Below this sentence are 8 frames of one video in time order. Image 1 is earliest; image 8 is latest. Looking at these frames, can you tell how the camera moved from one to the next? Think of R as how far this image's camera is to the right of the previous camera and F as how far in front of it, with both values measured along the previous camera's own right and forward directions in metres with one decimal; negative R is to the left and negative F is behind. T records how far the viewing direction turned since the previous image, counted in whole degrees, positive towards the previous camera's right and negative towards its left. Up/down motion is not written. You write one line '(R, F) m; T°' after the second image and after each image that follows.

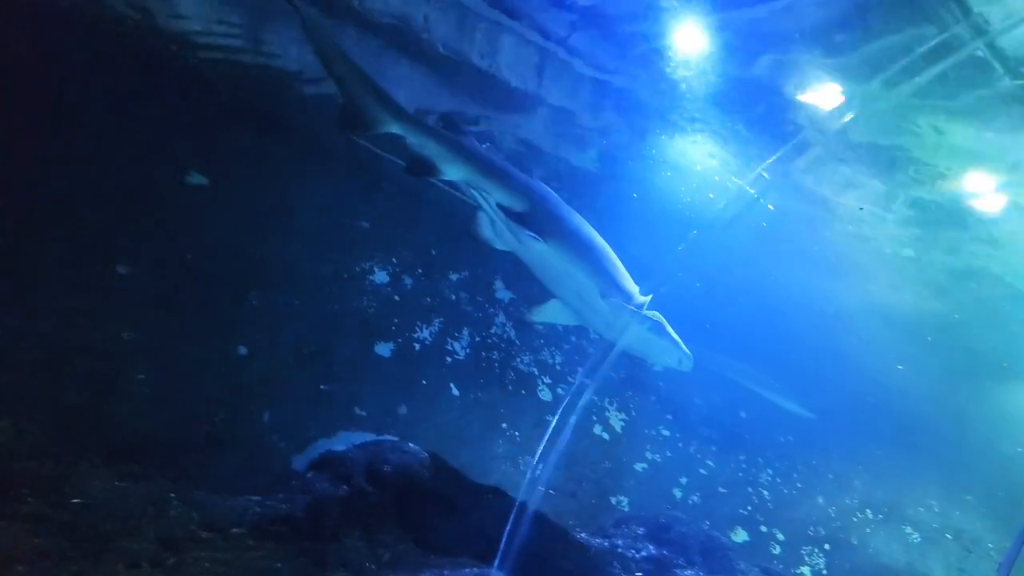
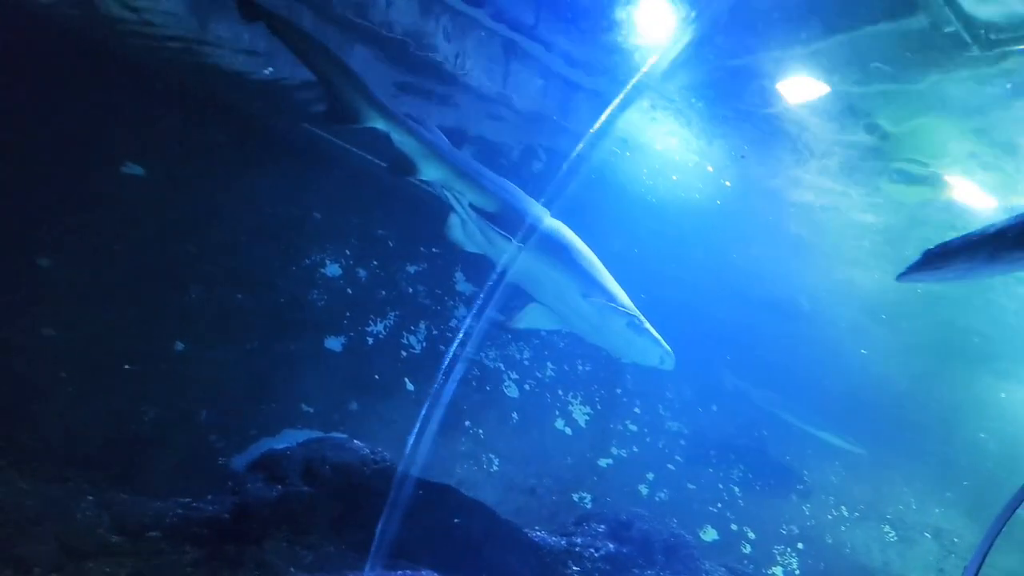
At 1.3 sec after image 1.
(+0.6, +0.2) m; -1°
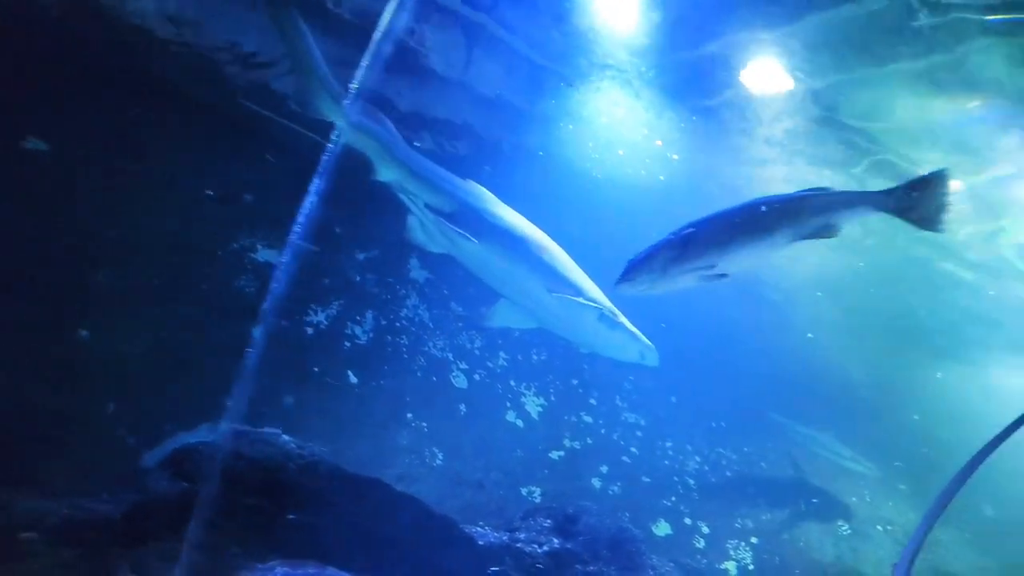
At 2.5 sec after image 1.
(+0.6, +0.3) m; 0°
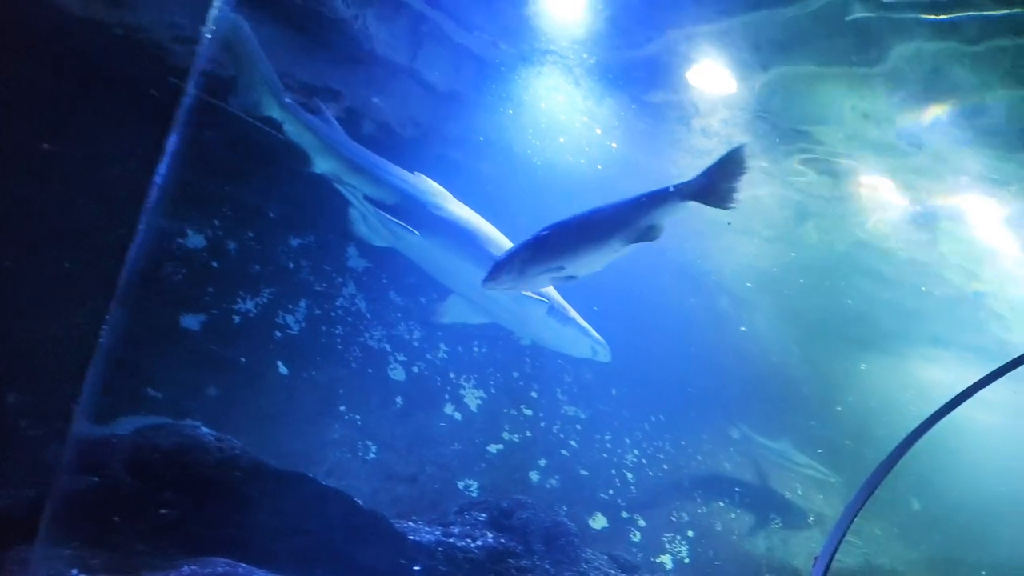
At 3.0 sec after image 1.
(+0.3, +0.1) m; +3°
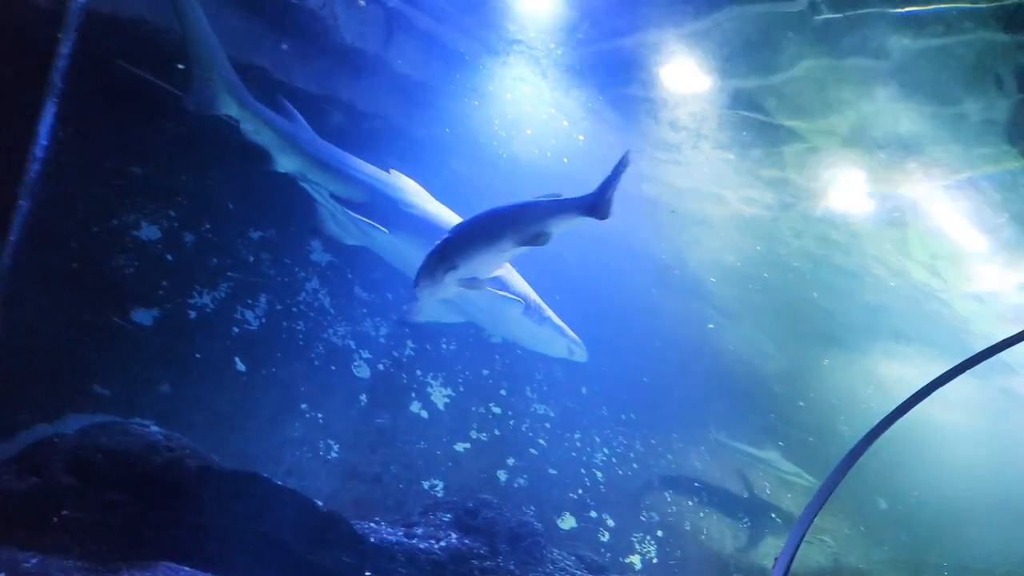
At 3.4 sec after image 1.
(+0.2, +0.1) m; +1°
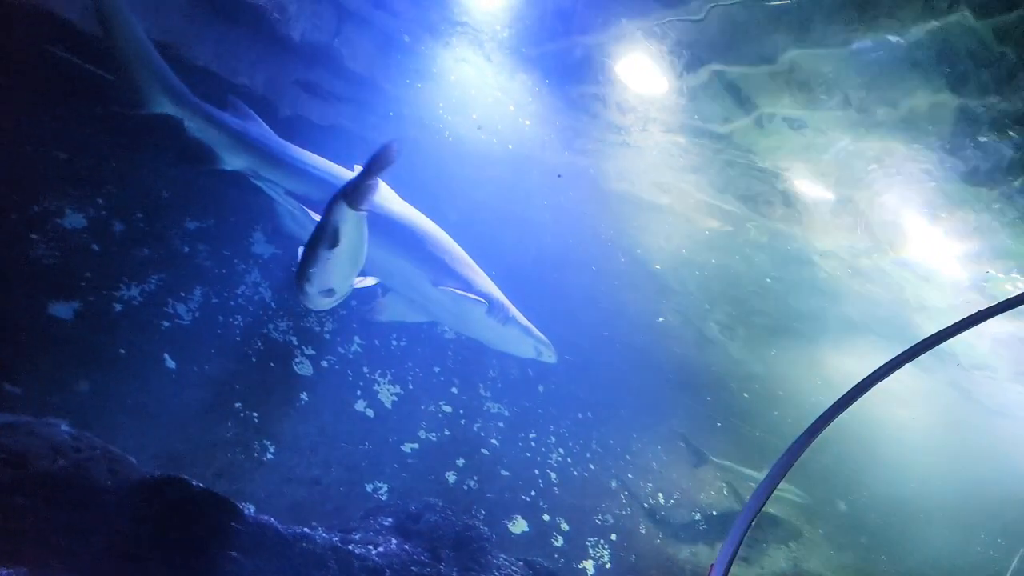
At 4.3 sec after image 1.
(+0.4, +0.3) m; +1°
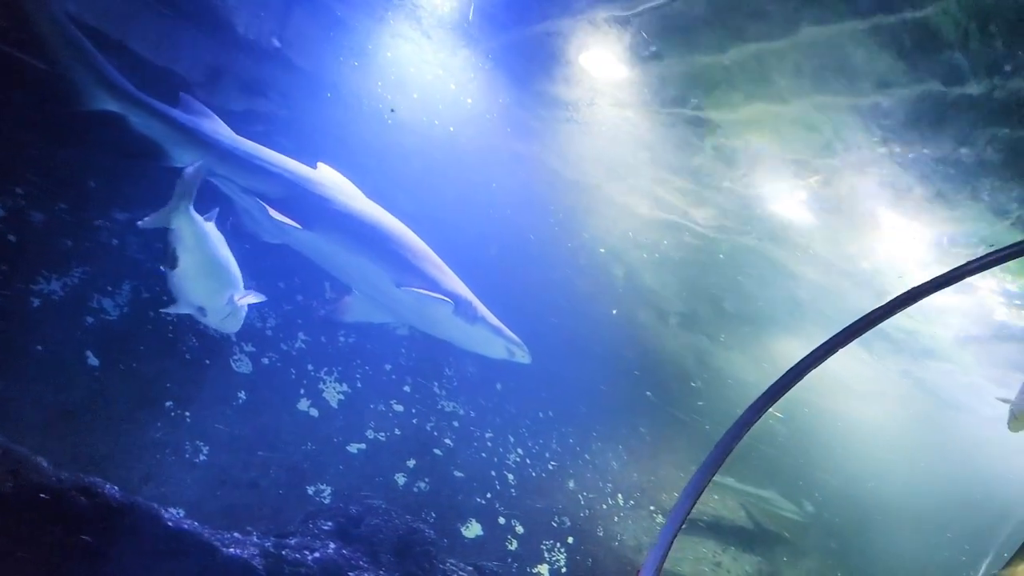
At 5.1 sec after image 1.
(+0.5, +0.3) m; 0°
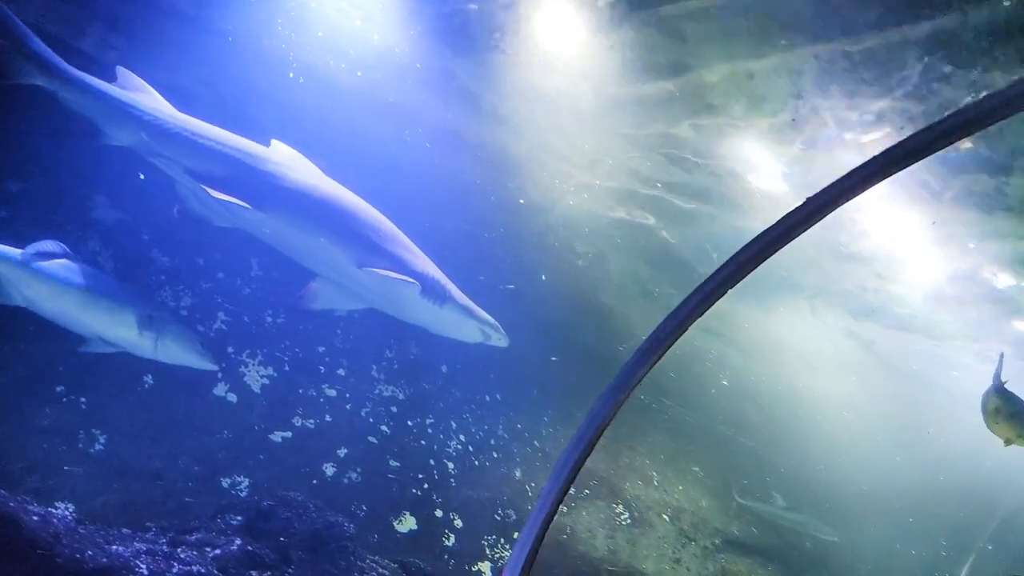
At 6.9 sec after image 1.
(+0.8, +0.6) m; -2°
